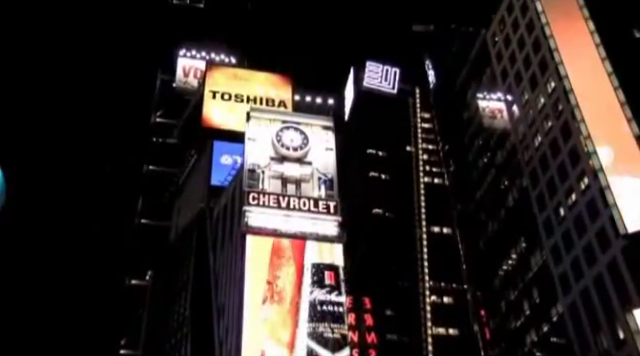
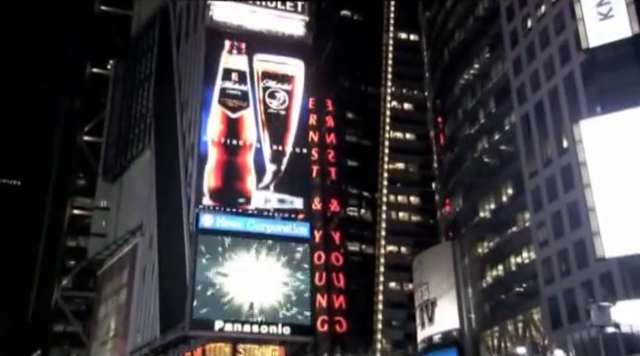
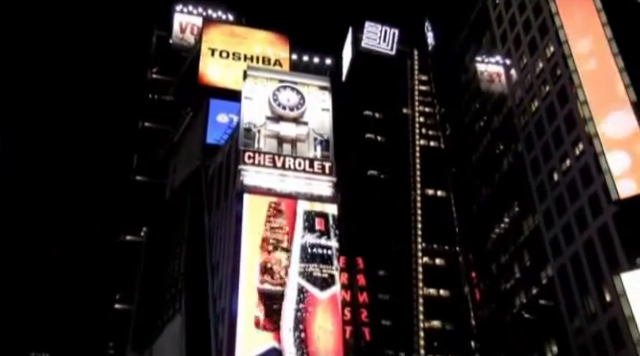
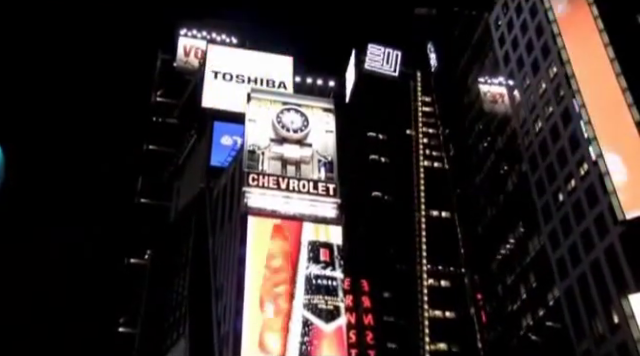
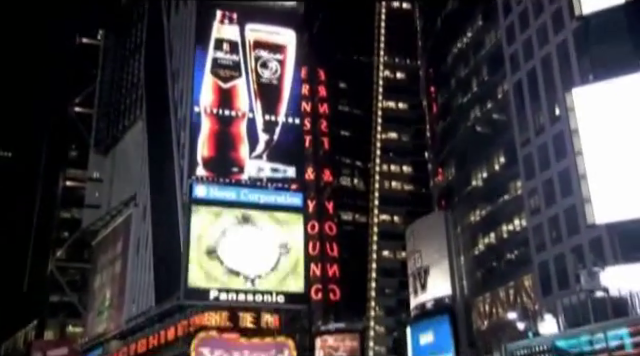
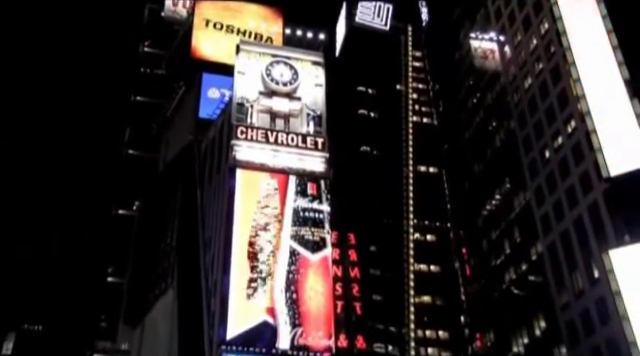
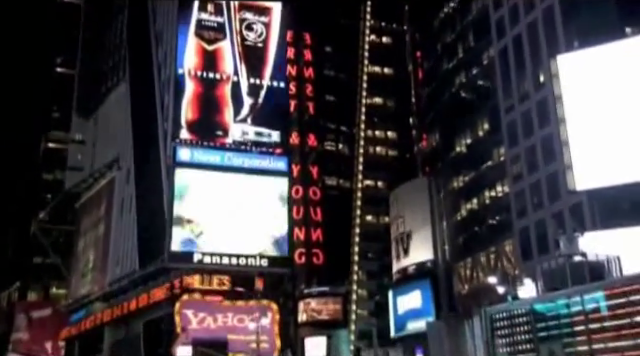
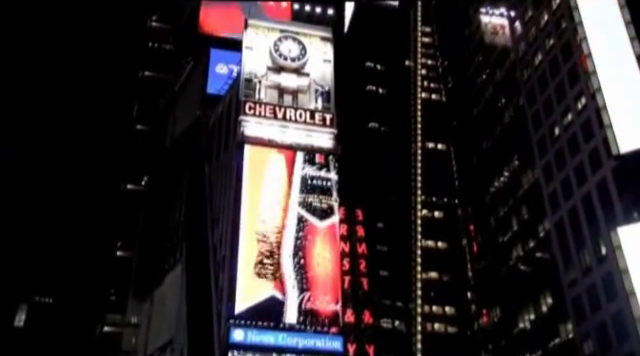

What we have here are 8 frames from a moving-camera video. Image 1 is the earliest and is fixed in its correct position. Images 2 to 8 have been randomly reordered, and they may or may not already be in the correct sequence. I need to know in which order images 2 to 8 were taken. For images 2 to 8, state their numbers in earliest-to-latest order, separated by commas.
4, 3, 6, 8, 2, 5, 7
